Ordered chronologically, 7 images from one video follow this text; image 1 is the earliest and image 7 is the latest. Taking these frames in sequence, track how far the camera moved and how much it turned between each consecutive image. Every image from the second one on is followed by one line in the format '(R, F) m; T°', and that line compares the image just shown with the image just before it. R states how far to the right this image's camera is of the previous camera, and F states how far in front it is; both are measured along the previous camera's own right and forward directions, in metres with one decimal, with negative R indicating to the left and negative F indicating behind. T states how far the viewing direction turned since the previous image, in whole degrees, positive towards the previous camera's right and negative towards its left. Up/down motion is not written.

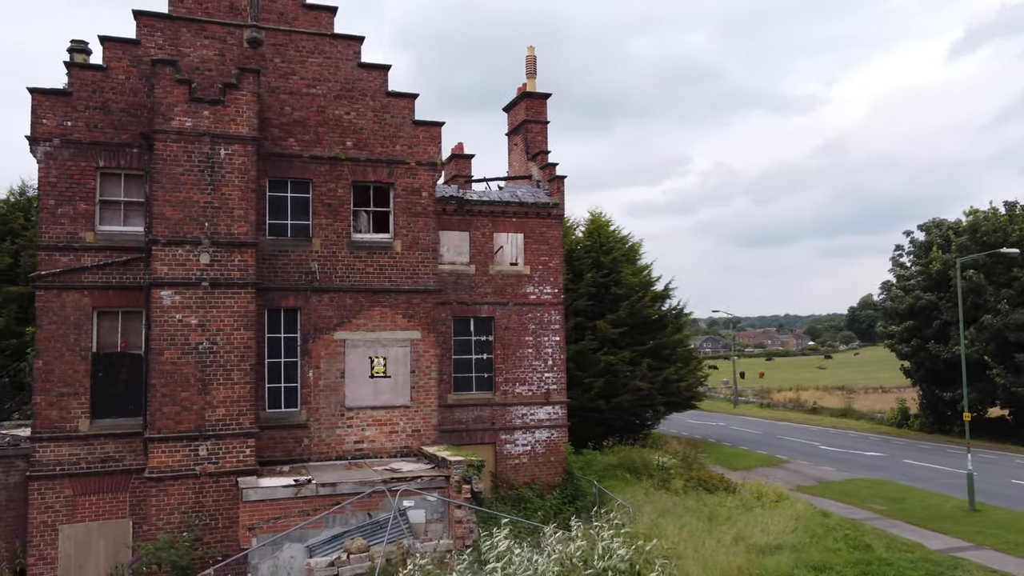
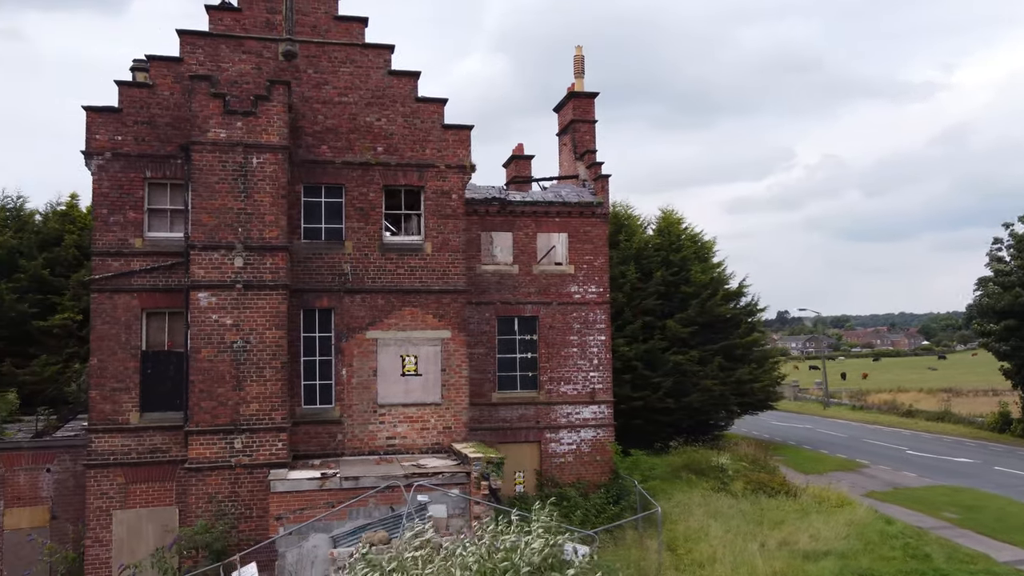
(+1.2, -0.1) m; -7°
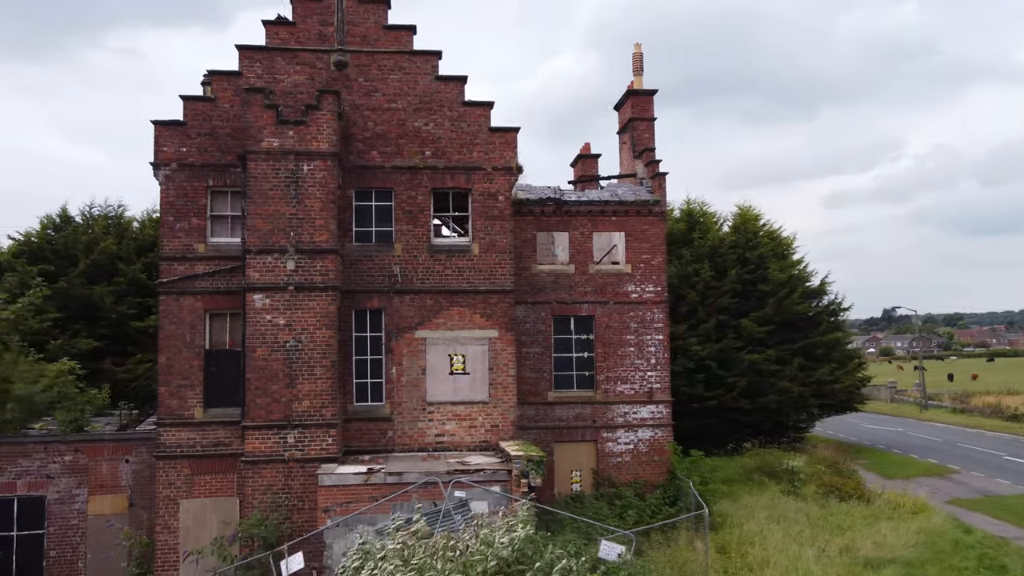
(+0.8, -0.1) m; -6°
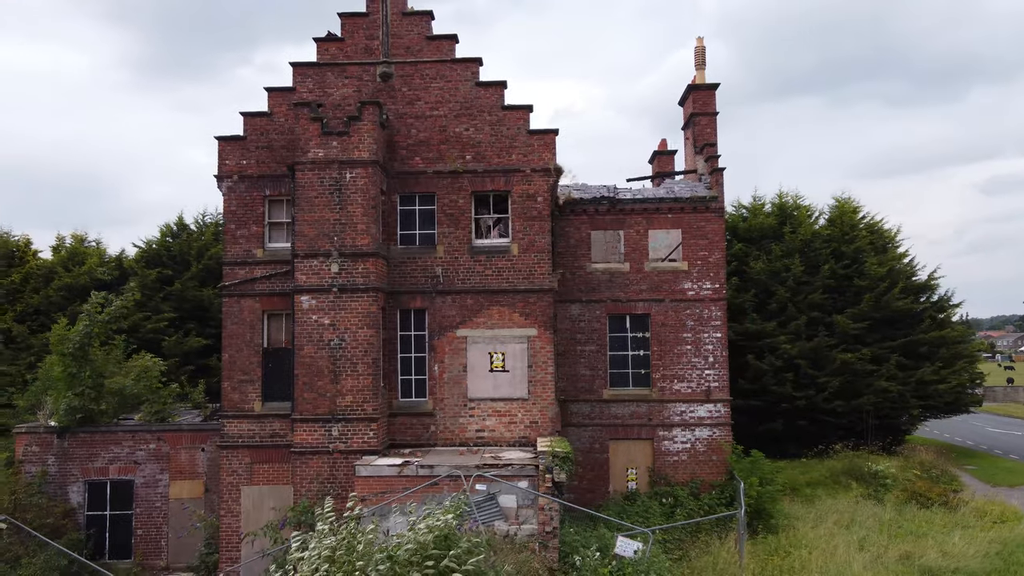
(+1.5, -0.2) m; -9°
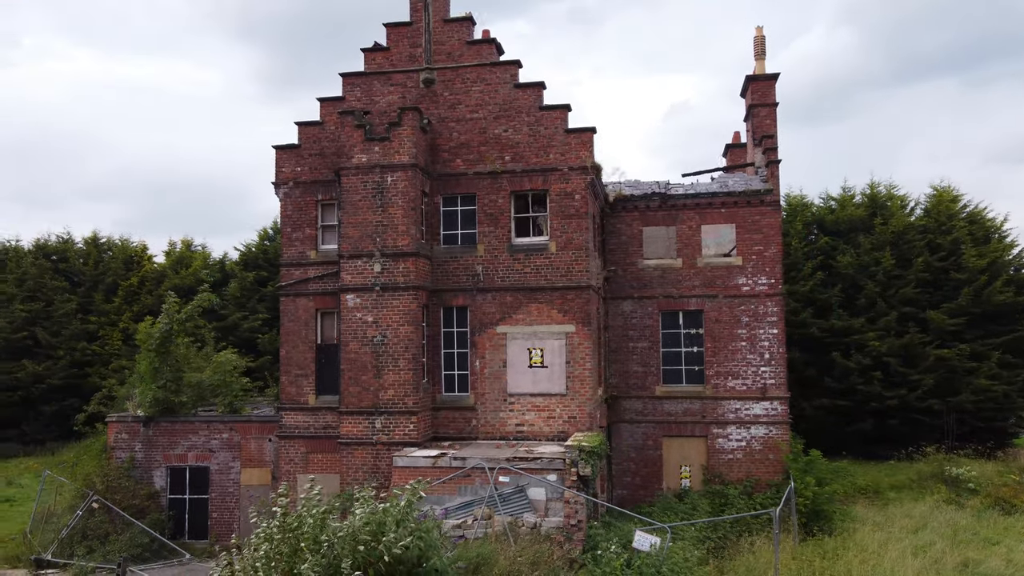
(+1.4, -0.2) m; -8°
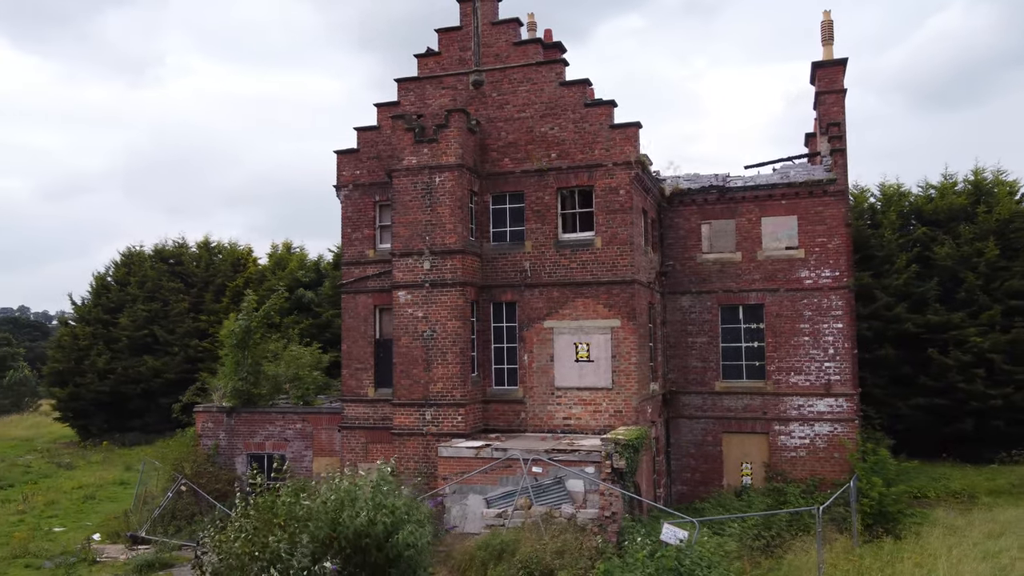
(+1.3, -0.2) m; -8°
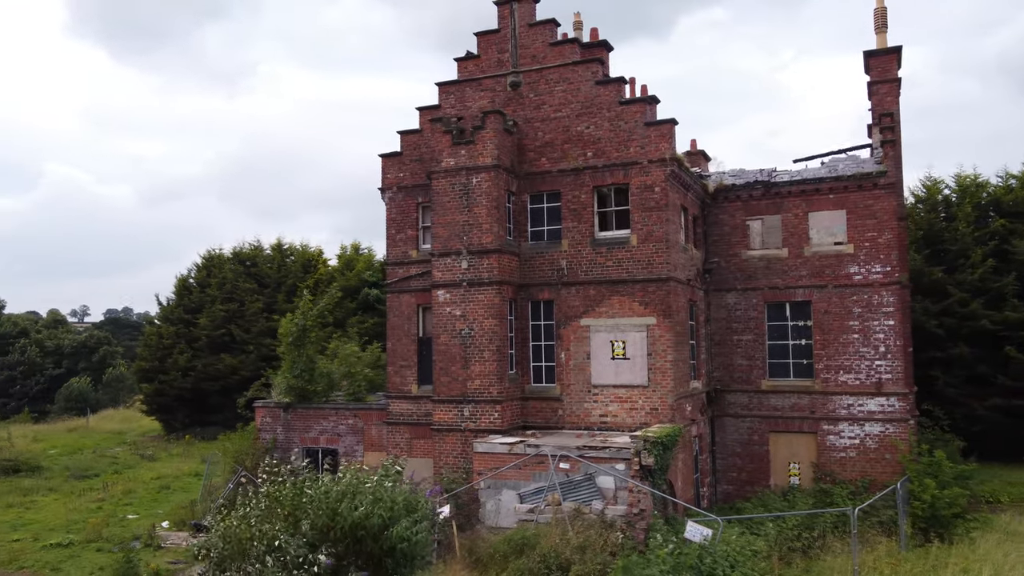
(+0.8, -0.2) m; -6°
